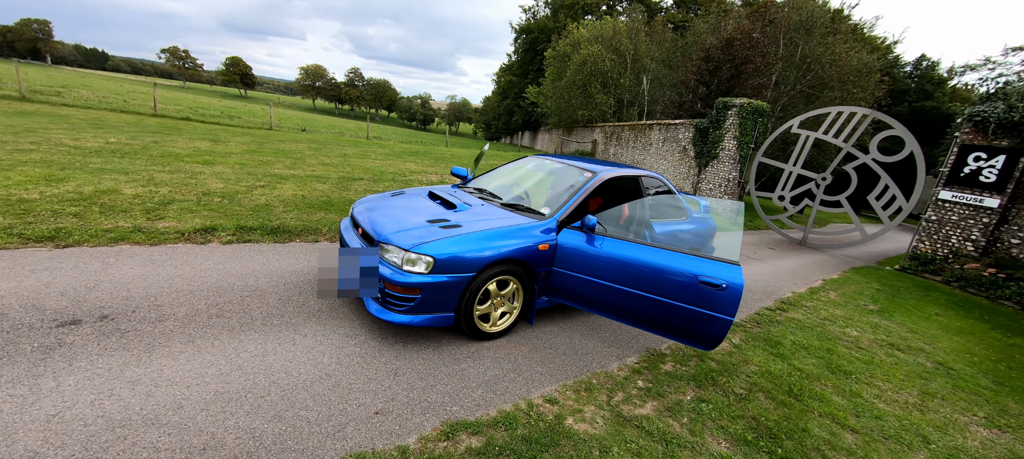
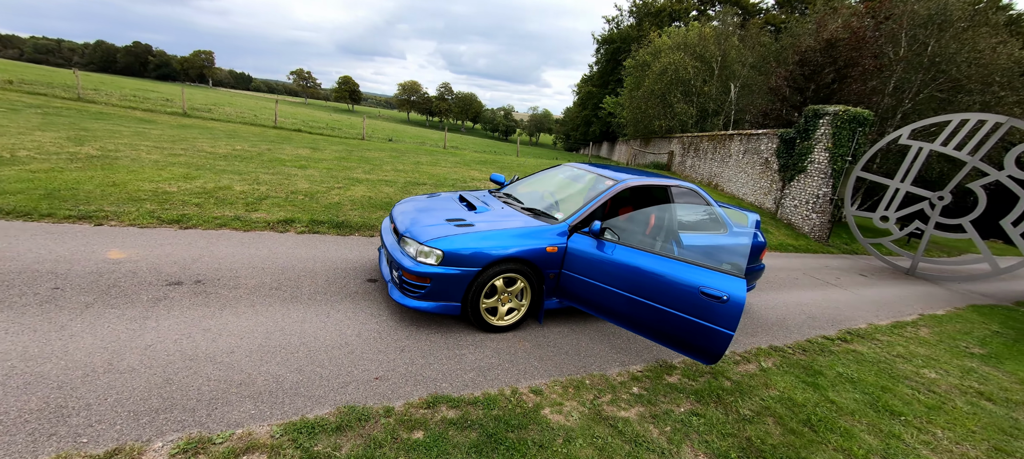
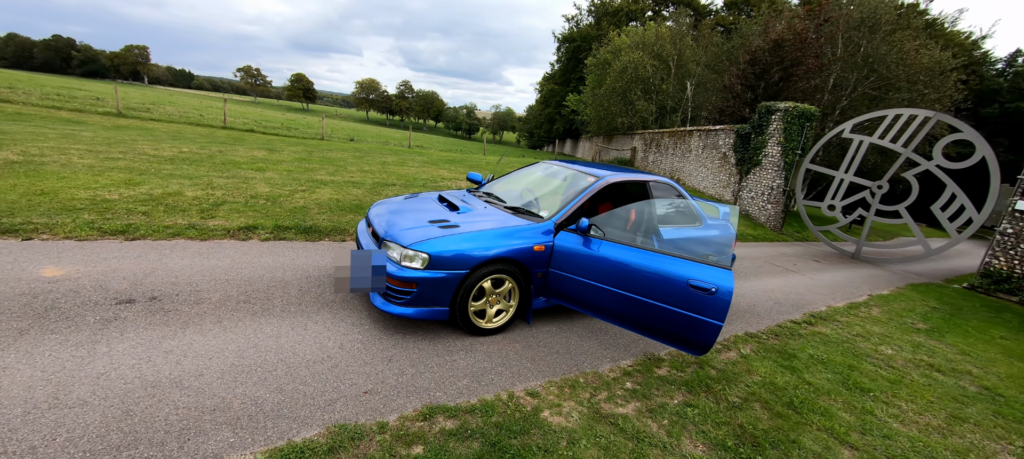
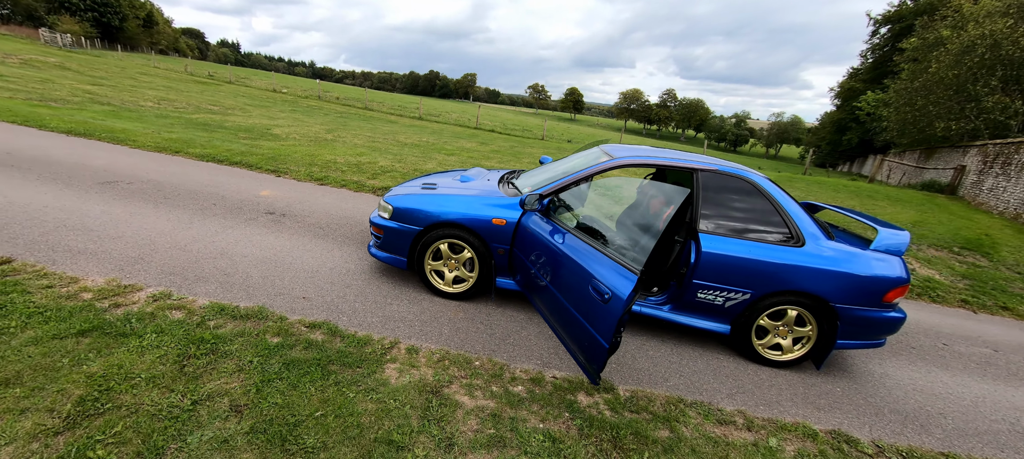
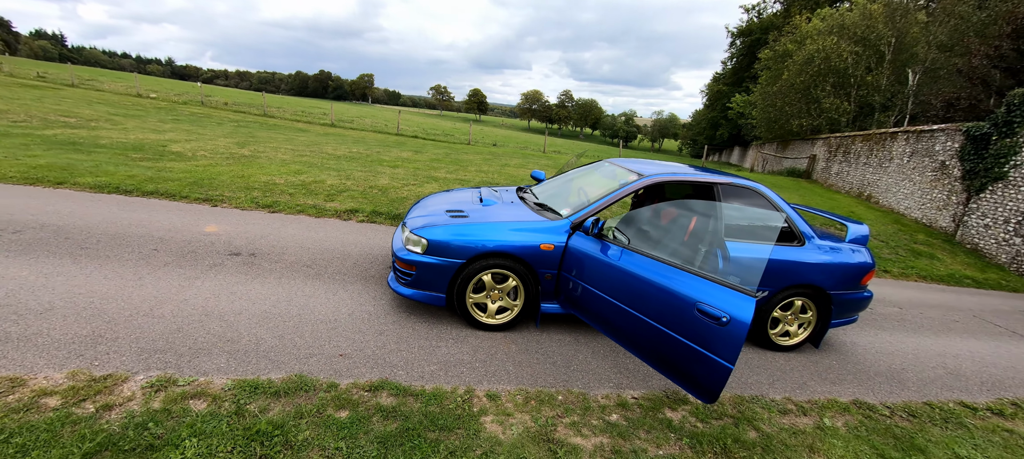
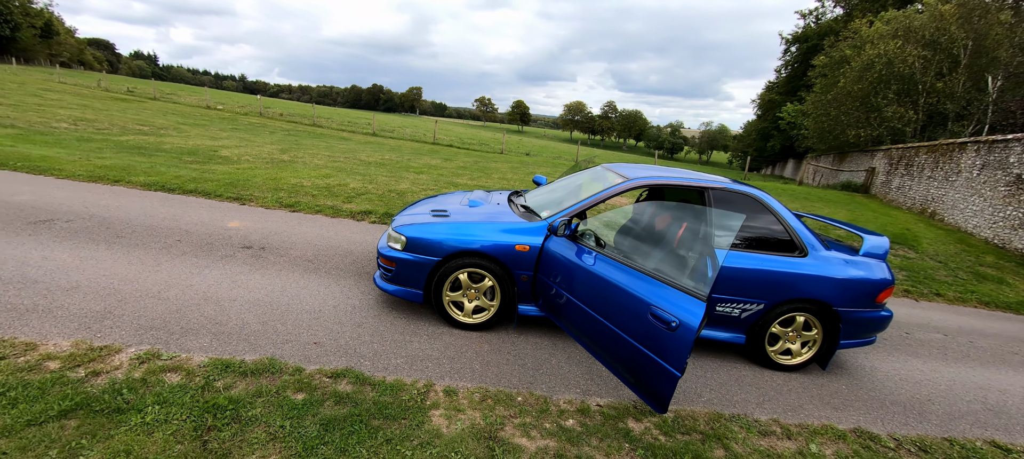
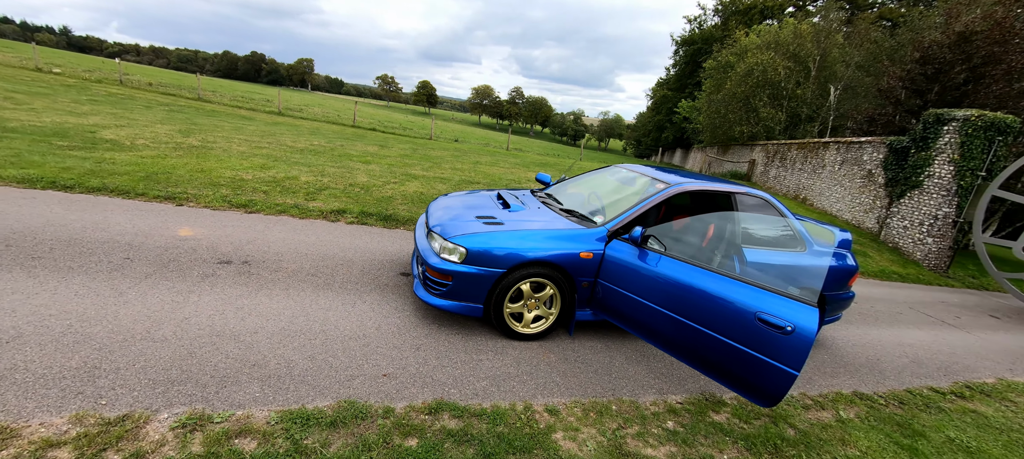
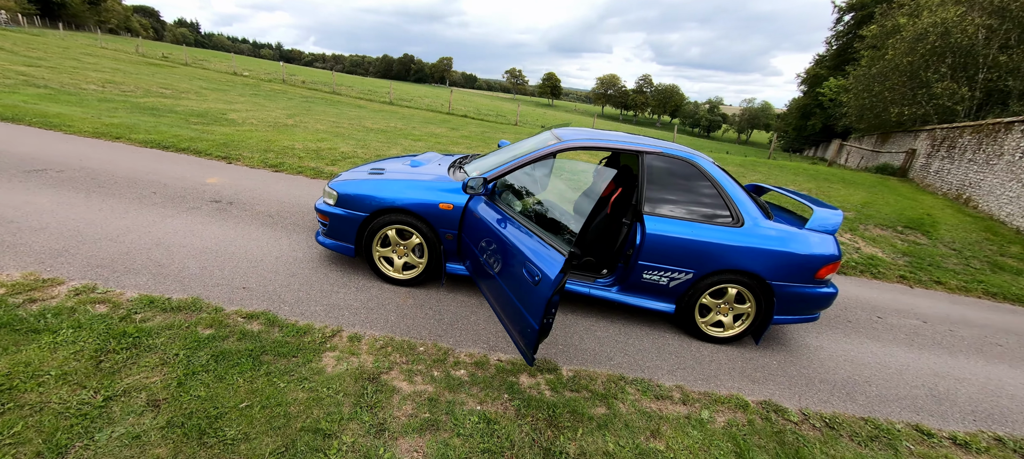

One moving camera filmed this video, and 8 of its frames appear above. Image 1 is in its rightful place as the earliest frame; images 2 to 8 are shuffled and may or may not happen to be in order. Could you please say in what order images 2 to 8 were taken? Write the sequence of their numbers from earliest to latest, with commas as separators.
3, 2, 7, 5, 6, 4, 8
